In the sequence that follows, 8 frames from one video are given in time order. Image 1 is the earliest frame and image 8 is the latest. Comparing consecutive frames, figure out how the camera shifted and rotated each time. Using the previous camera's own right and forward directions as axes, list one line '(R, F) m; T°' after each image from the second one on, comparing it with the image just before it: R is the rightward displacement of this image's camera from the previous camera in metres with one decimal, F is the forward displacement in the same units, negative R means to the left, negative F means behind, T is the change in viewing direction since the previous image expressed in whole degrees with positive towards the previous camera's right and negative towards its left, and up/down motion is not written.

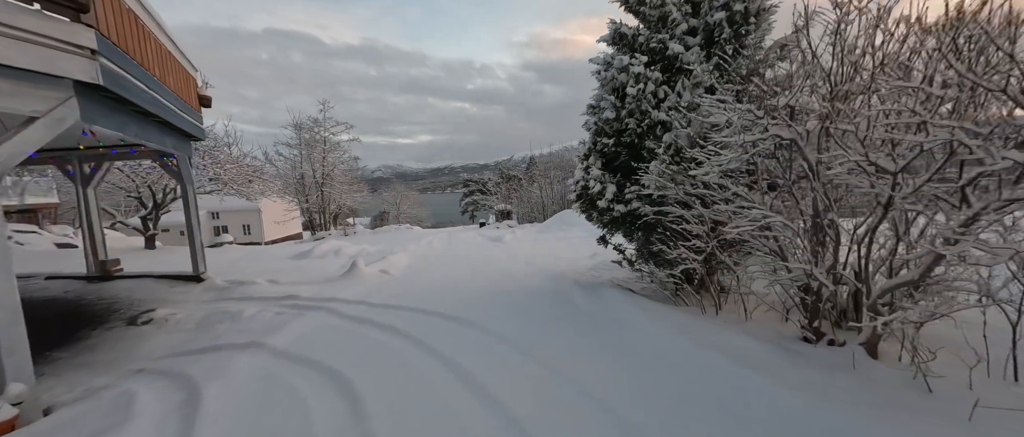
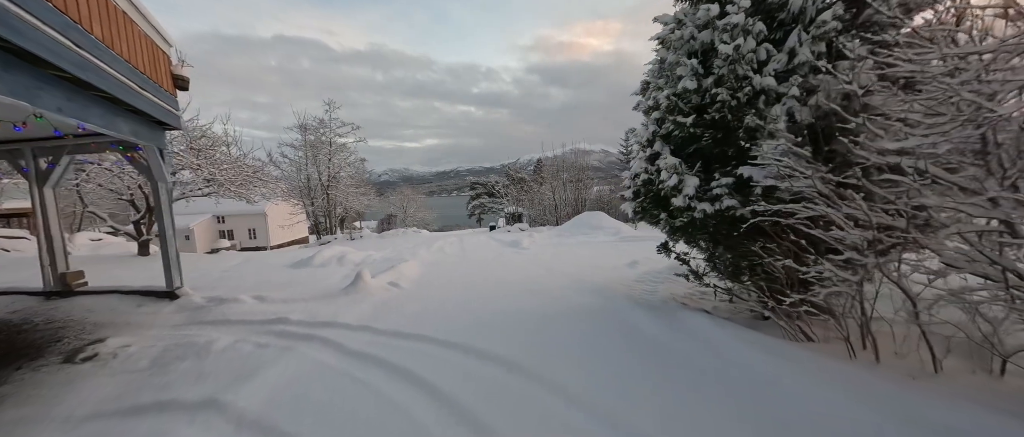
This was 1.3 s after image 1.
(-0.4, +1.1) m; -1°
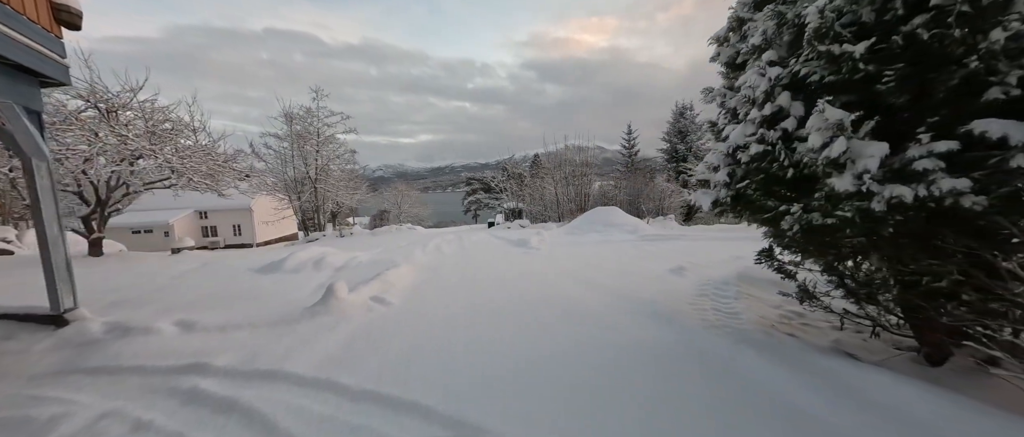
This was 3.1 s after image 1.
(-0.3, +1.5) m; +1°
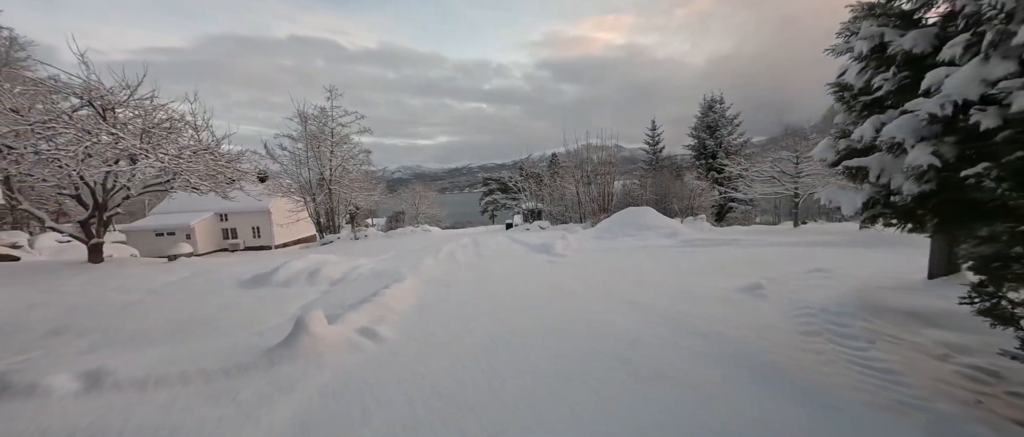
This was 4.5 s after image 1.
(-0.1, +1.2) m; -3°
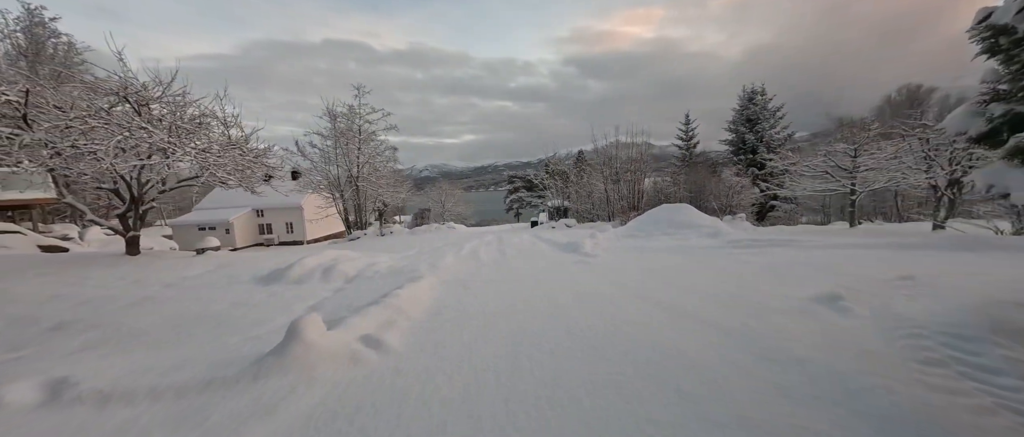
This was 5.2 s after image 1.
(0.0, +0.6) m; -4°
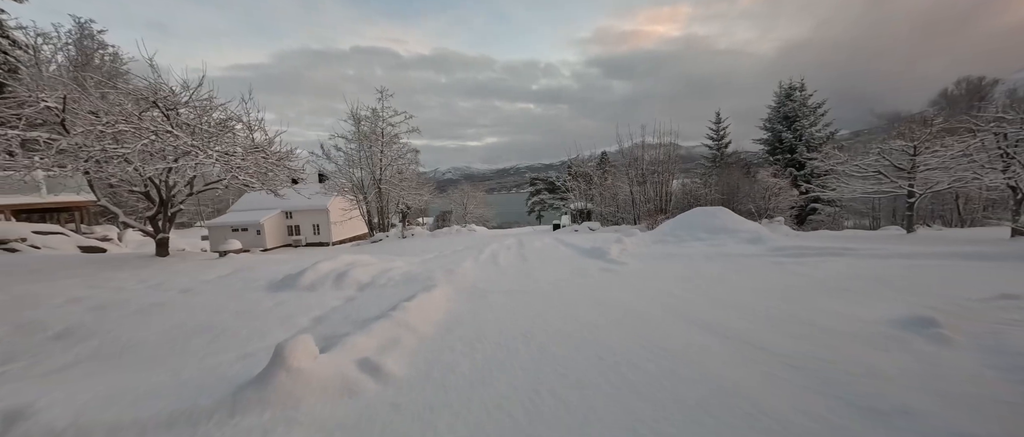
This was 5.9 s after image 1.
(0.0, +0.5) m; -3°
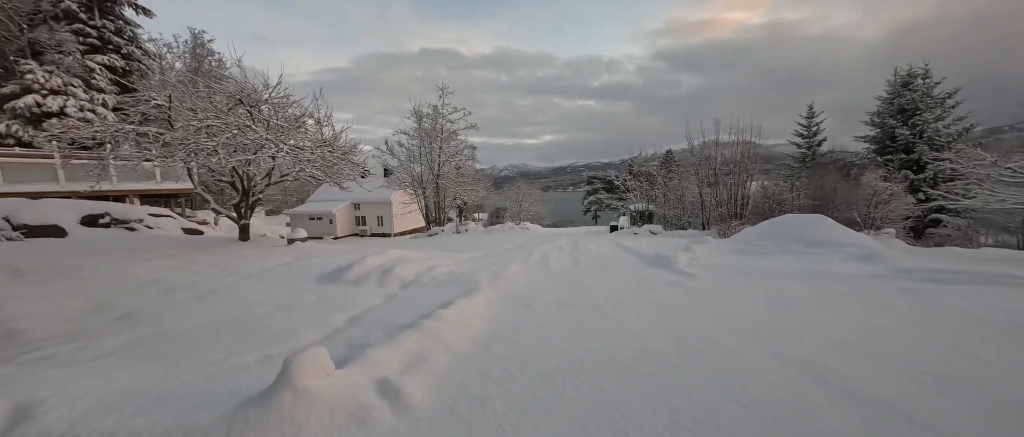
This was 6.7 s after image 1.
(0.0, +0.5) m; -8°
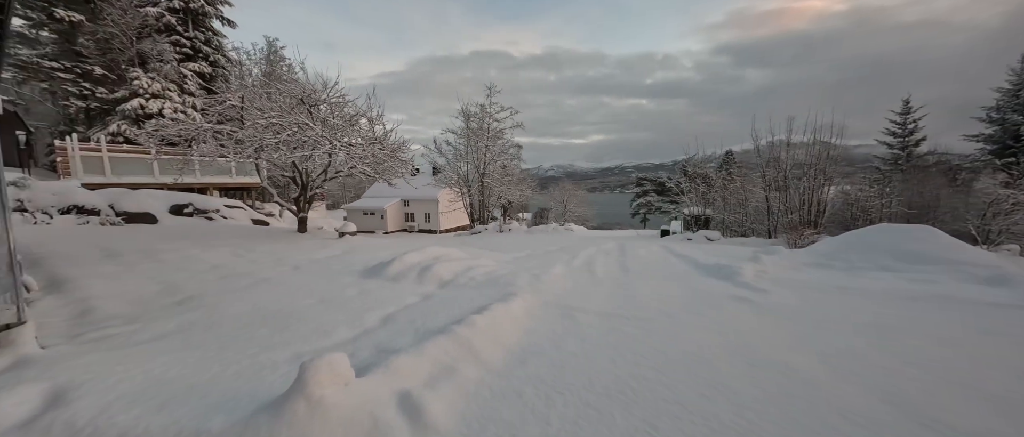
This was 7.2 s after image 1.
(0.0, +0.3) m; -7°
